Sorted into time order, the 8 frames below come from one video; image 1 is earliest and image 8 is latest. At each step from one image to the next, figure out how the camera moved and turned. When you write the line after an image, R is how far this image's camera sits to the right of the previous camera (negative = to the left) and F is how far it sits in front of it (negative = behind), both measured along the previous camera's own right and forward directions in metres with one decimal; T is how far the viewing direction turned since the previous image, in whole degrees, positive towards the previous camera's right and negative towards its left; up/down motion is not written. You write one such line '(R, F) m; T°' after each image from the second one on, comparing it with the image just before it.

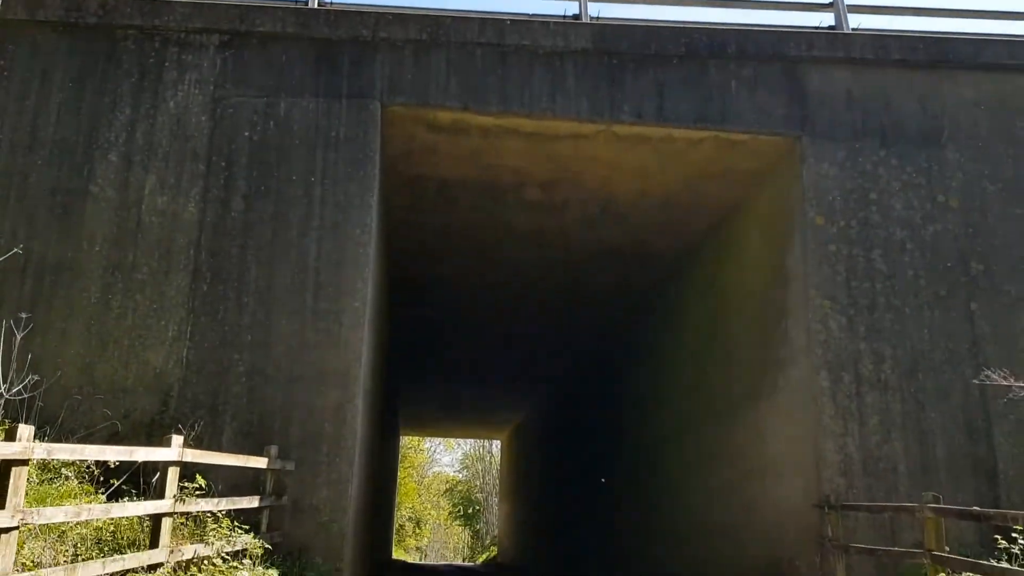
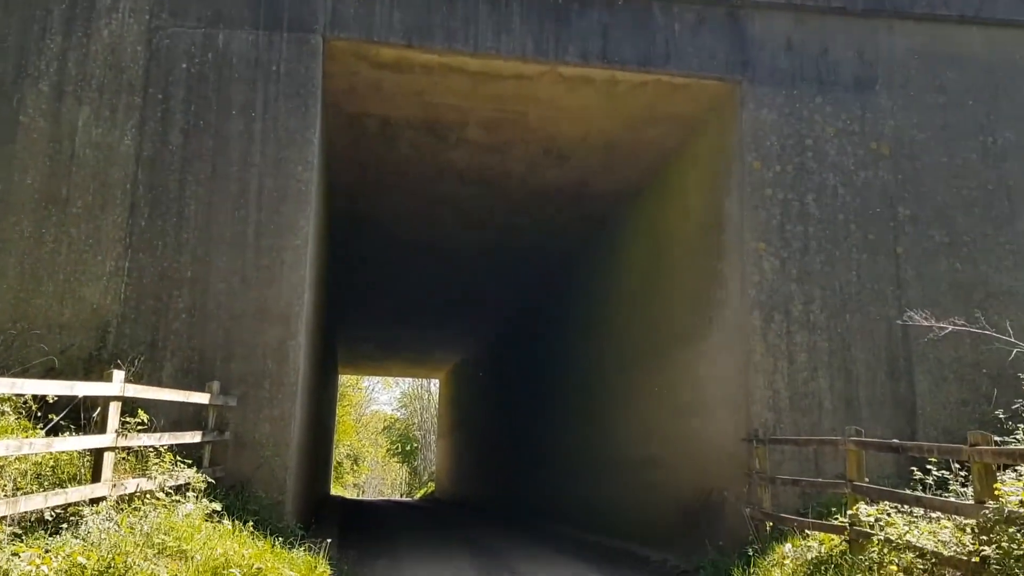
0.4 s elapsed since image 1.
(+0.1, -0.1) m; +3°
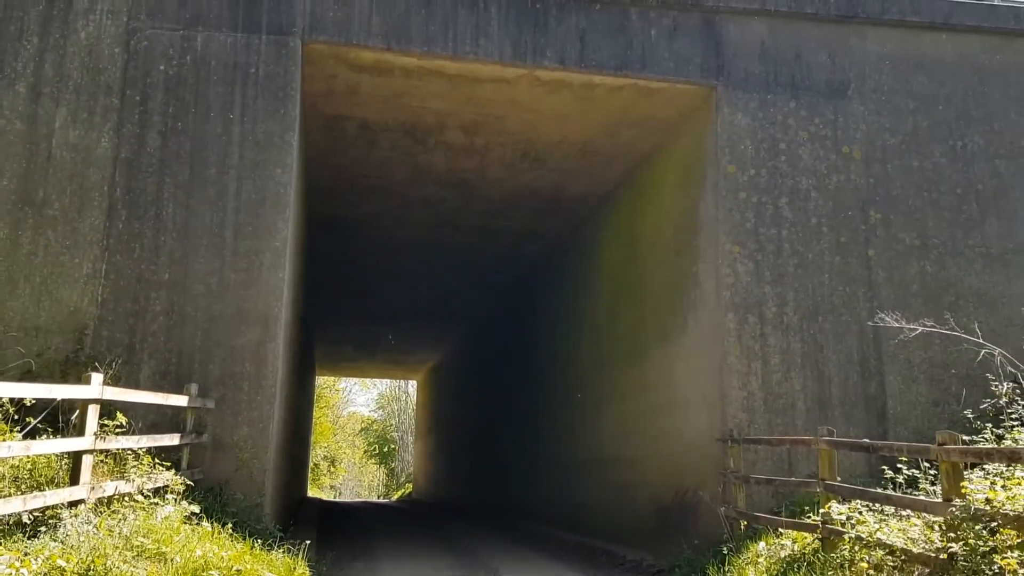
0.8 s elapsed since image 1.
(0.0, -0.1) m; +2°
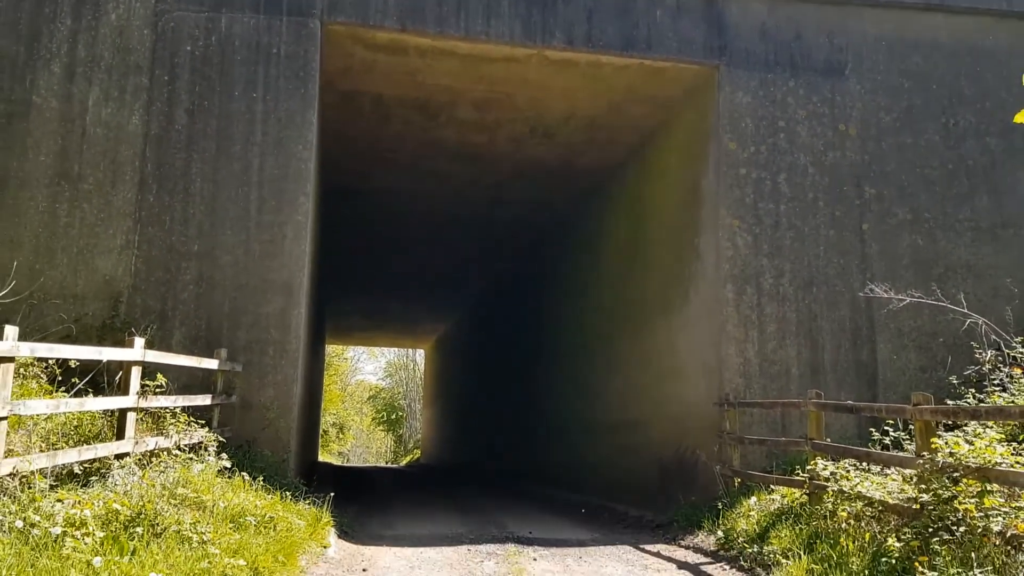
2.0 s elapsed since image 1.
(0.0, -0.4) m; 0°
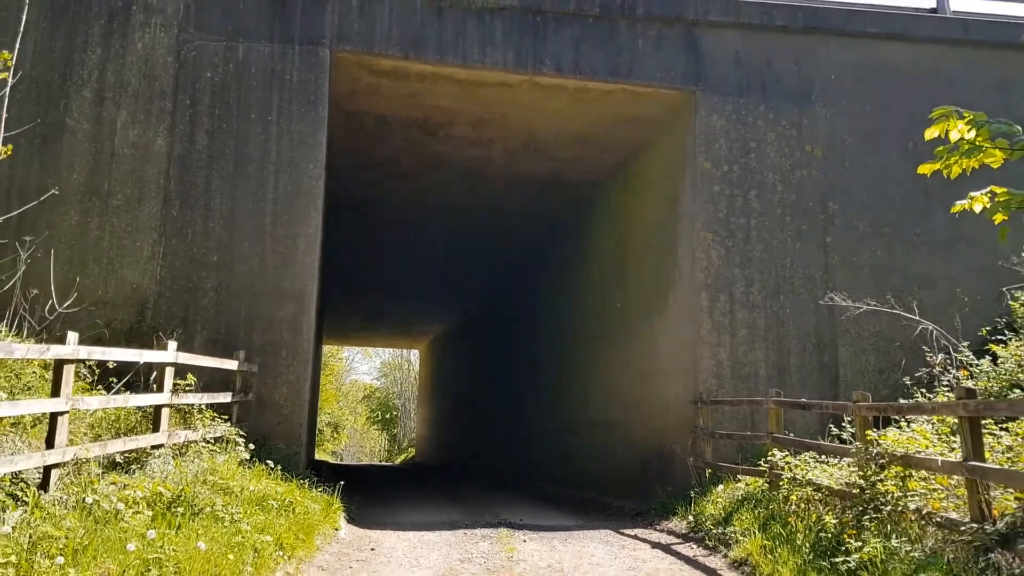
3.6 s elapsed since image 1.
(0.0, -0.7) m; +1°
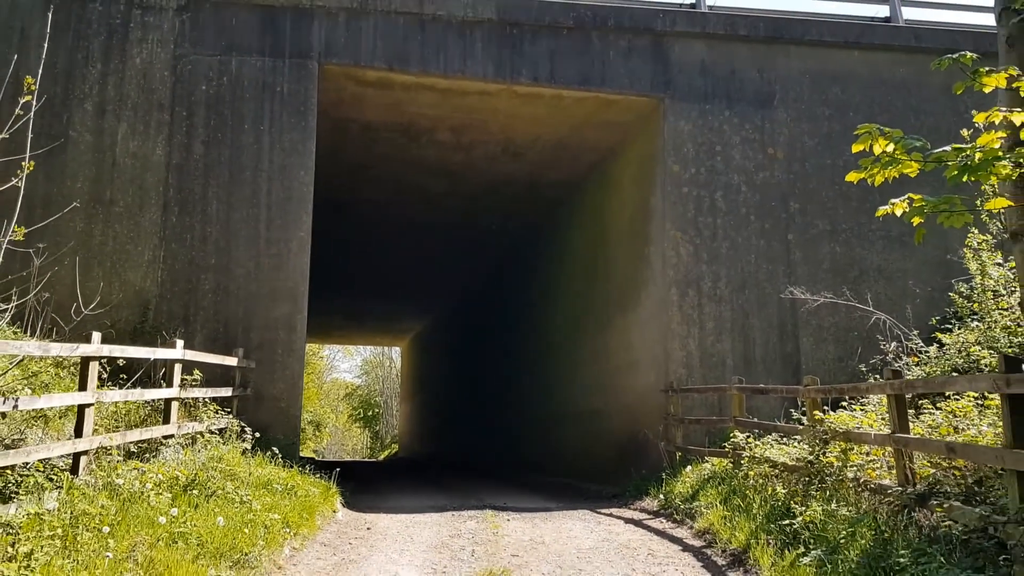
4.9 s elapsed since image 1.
(0.0, -0.5) m; +1°
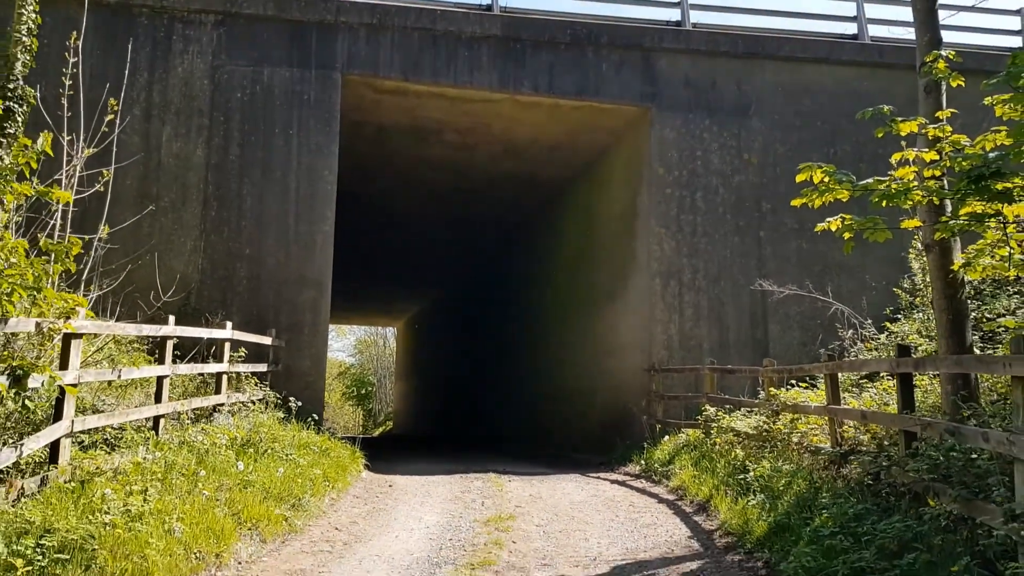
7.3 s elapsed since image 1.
(-0.2, -1.1) m; +1°
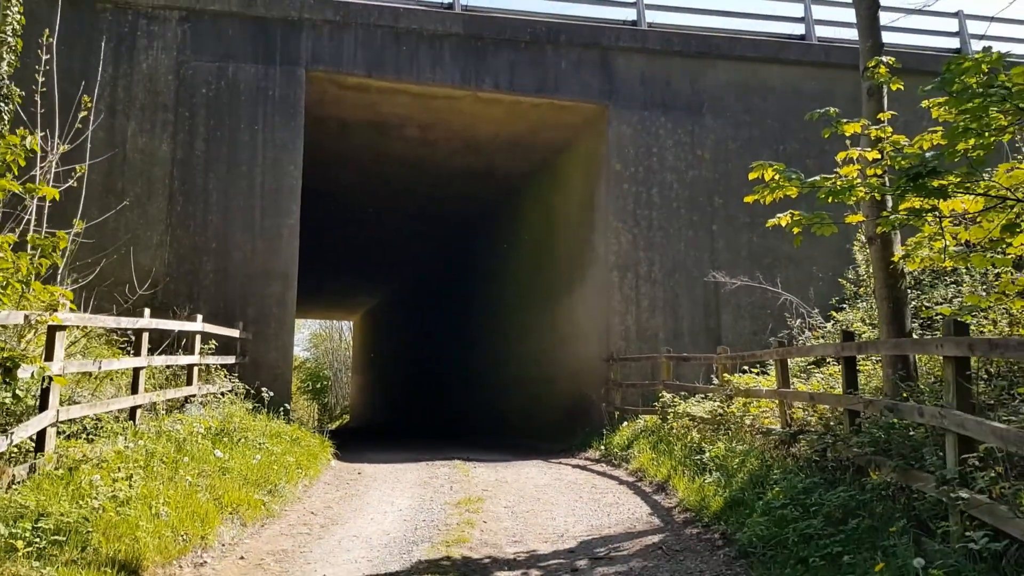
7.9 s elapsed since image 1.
(-0.1, -0.3) m; +3°
